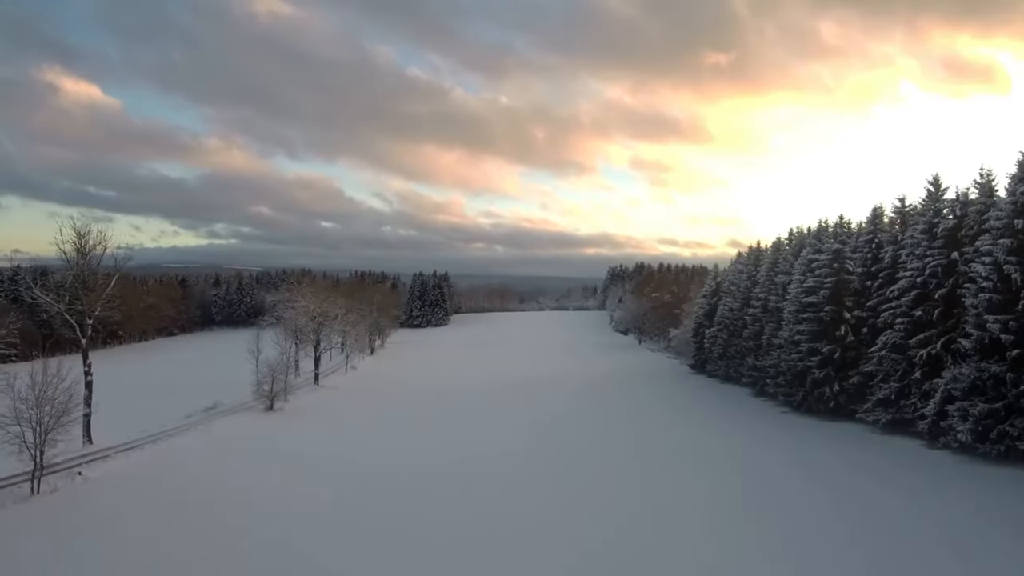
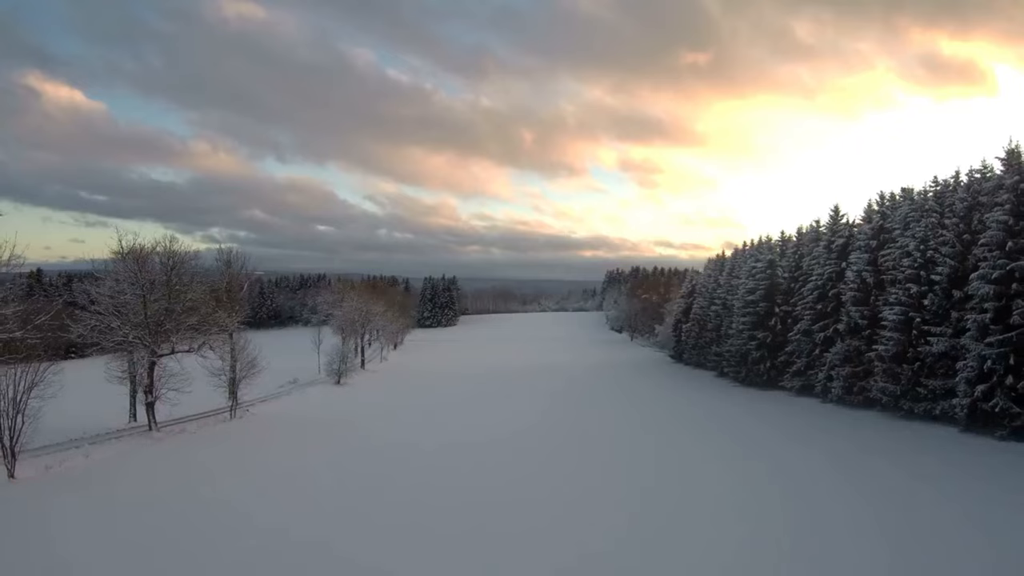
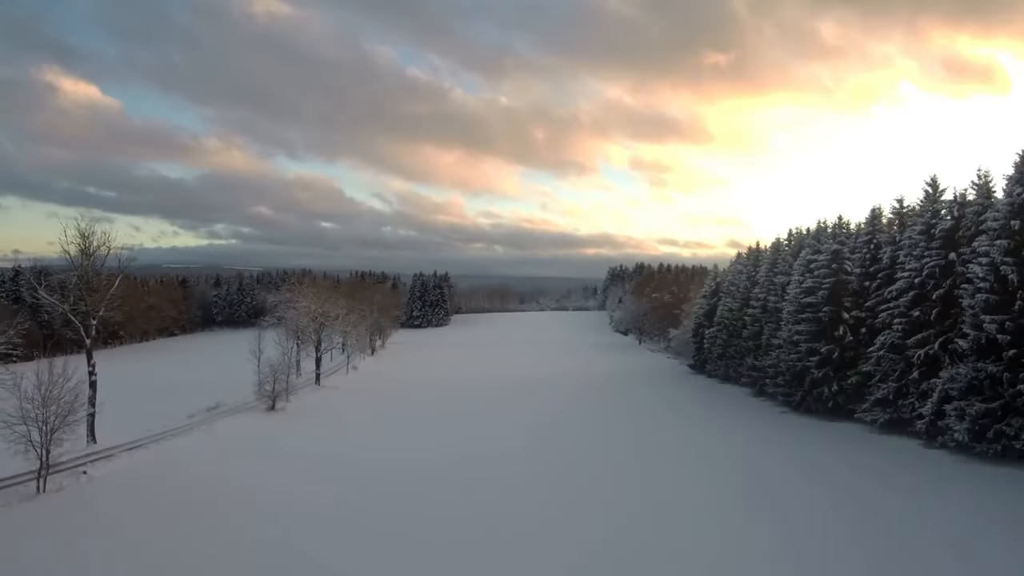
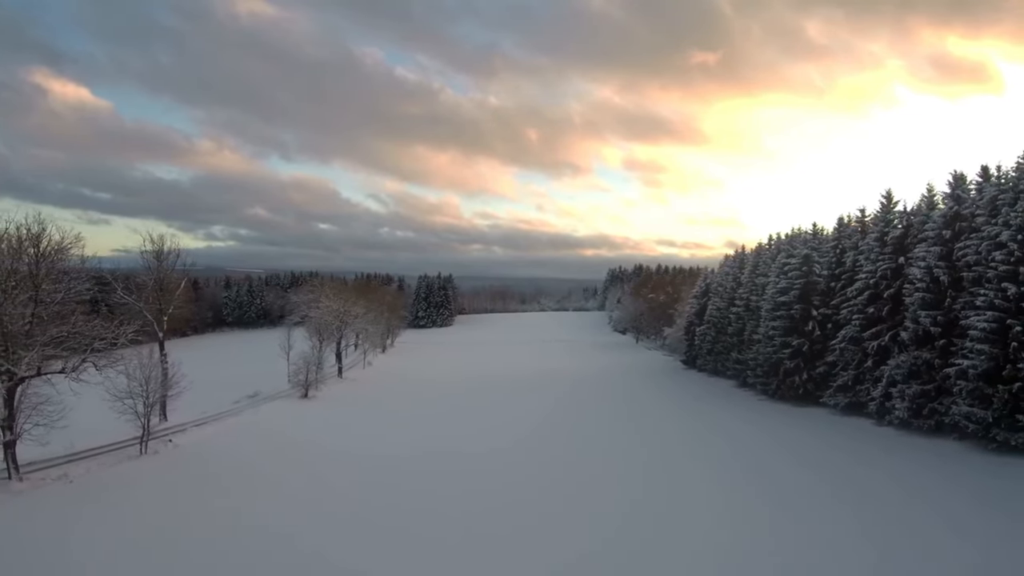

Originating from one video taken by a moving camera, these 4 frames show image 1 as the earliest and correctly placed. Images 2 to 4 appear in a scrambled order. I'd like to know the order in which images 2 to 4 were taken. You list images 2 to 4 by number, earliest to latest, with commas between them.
3, 4, 2
